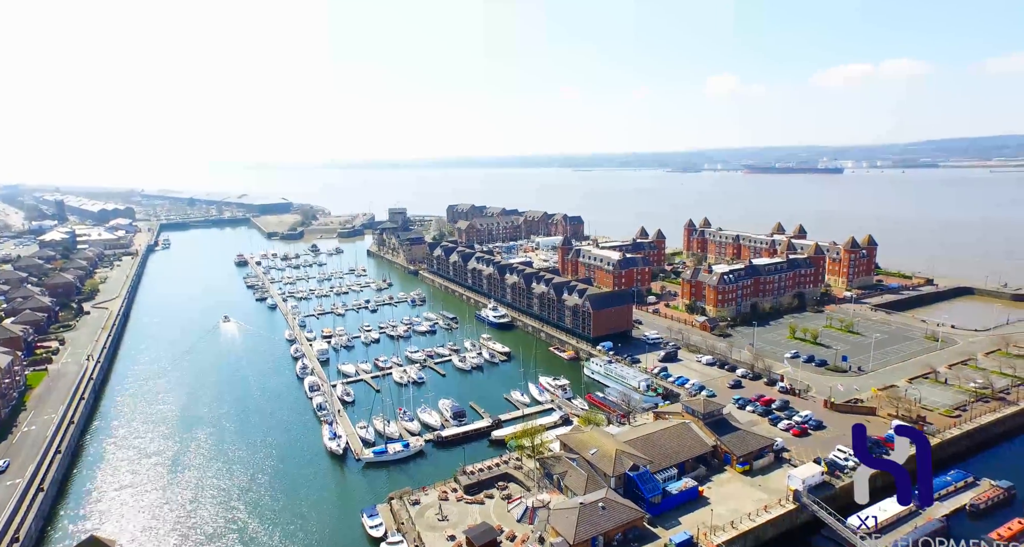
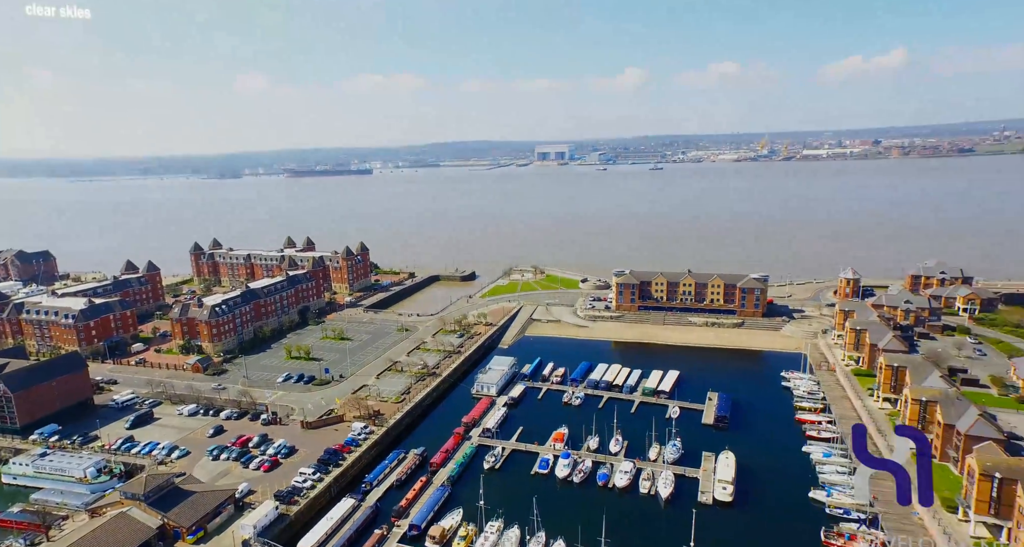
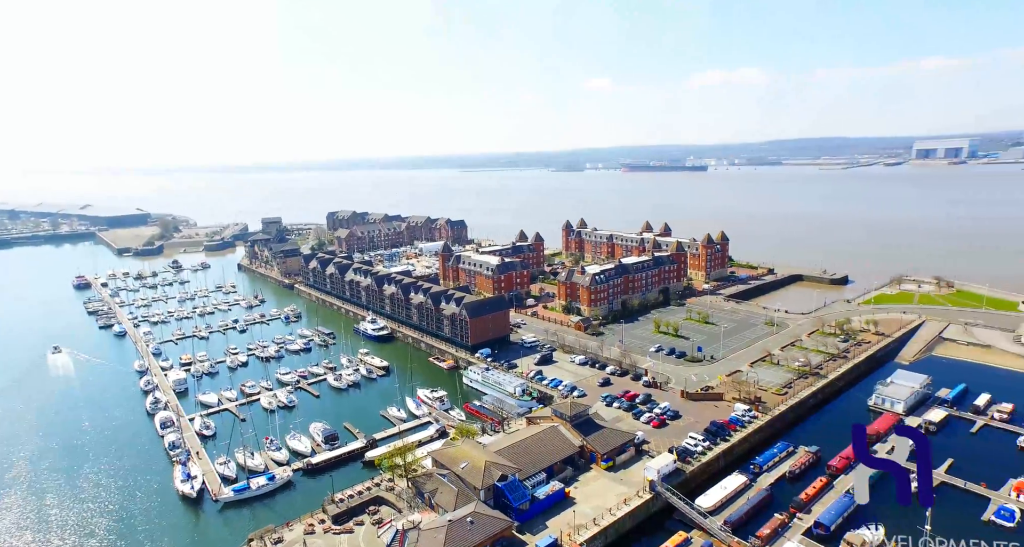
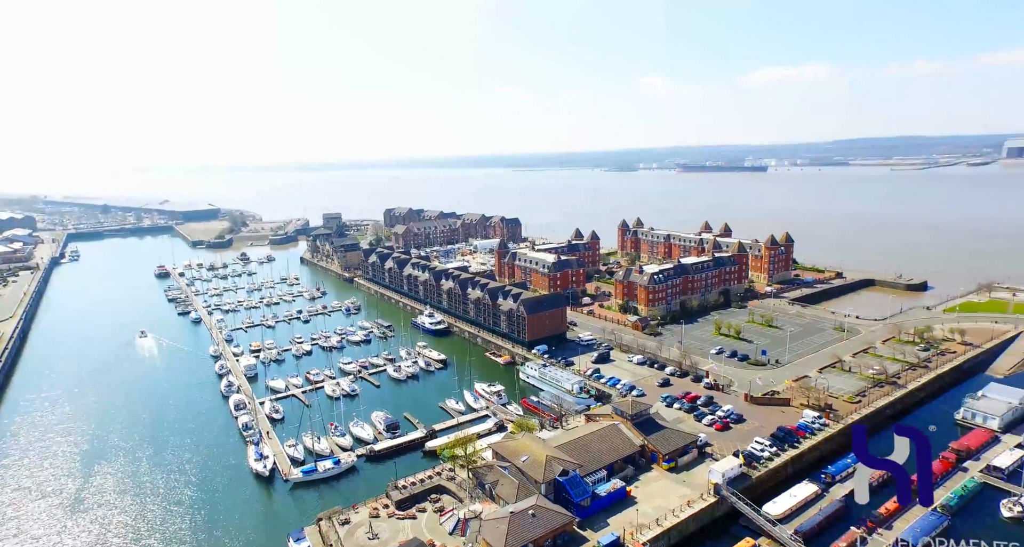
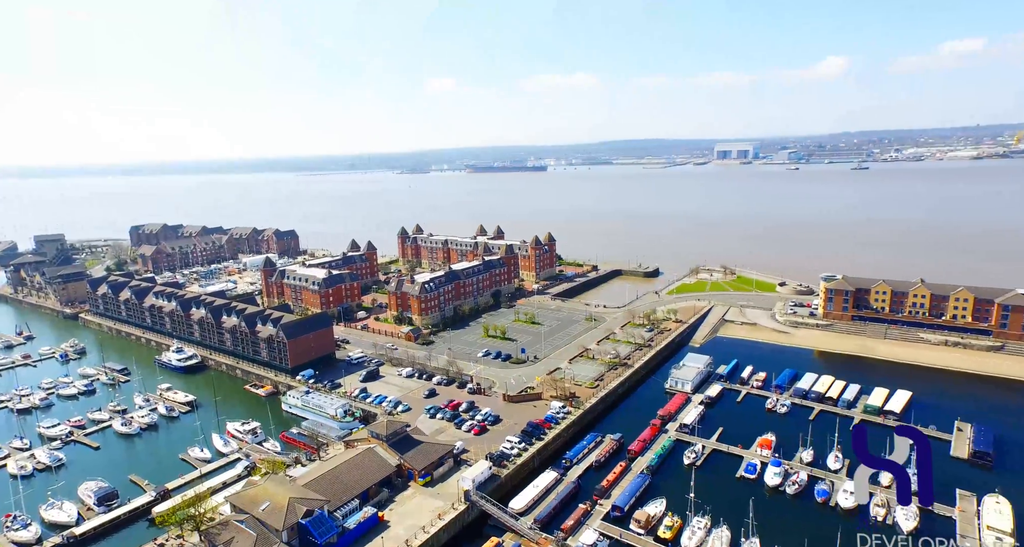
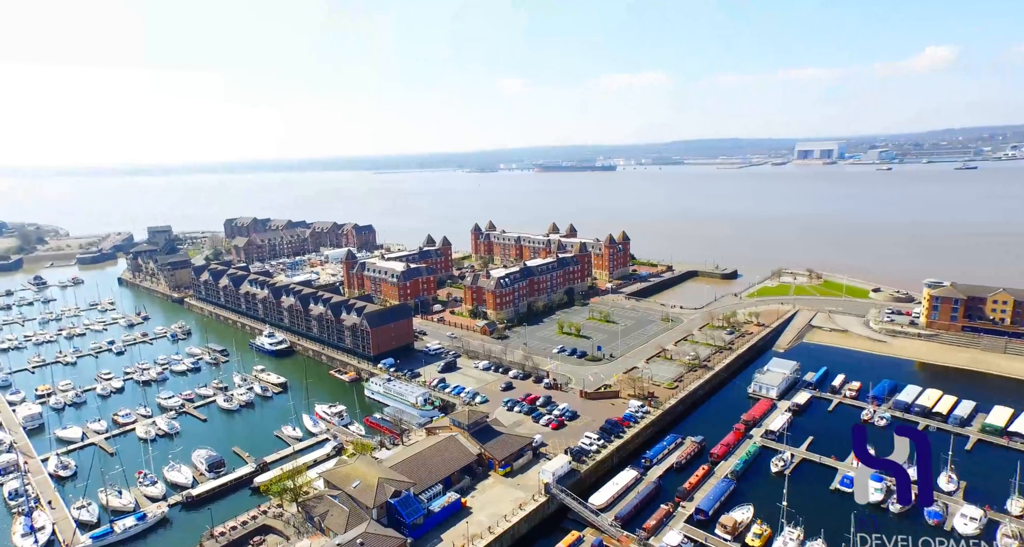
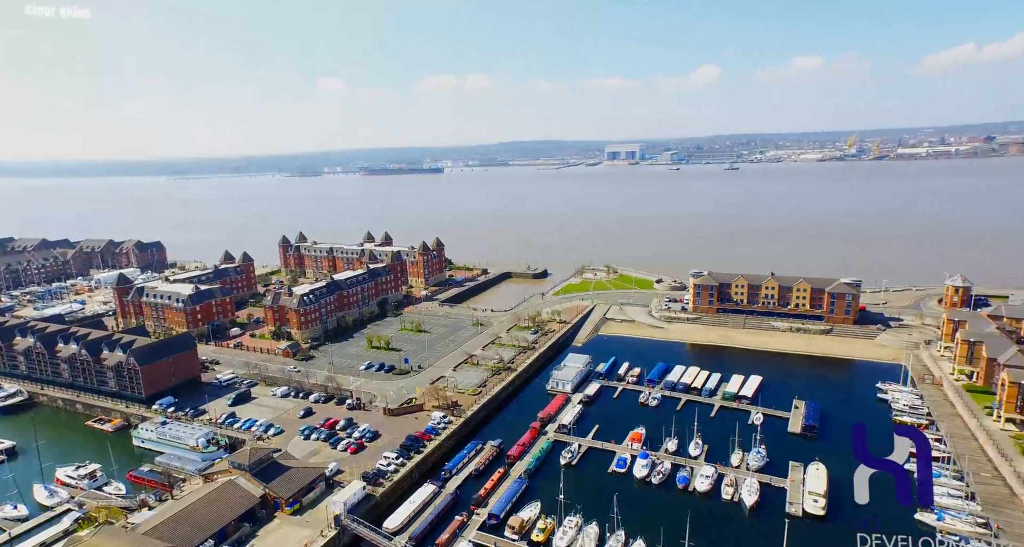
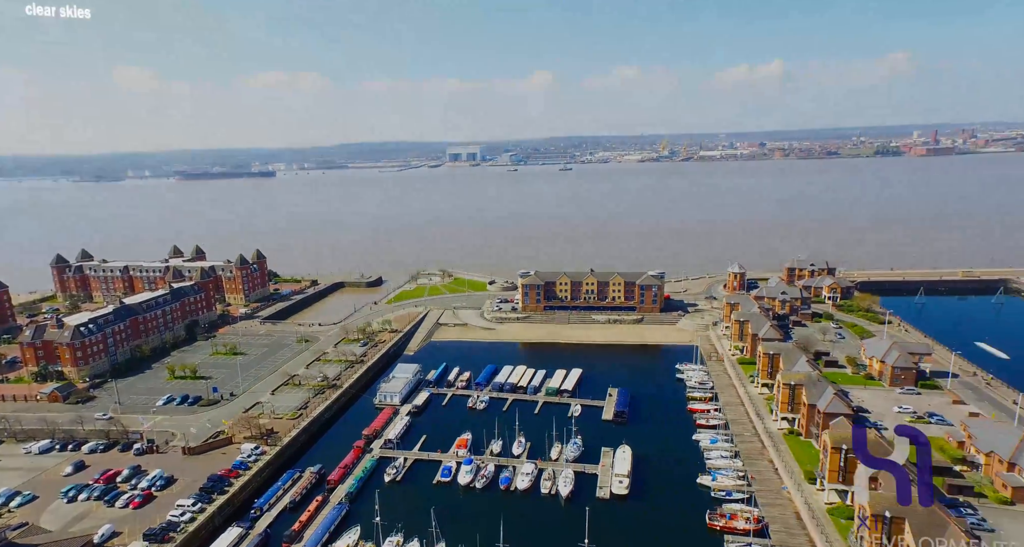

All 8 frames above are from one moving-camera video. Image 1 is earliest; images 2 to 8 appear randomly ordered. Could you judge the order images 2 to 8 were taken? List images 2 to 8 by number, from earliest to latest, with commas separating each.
4, 3, 6, 5, 7, 2, 8
